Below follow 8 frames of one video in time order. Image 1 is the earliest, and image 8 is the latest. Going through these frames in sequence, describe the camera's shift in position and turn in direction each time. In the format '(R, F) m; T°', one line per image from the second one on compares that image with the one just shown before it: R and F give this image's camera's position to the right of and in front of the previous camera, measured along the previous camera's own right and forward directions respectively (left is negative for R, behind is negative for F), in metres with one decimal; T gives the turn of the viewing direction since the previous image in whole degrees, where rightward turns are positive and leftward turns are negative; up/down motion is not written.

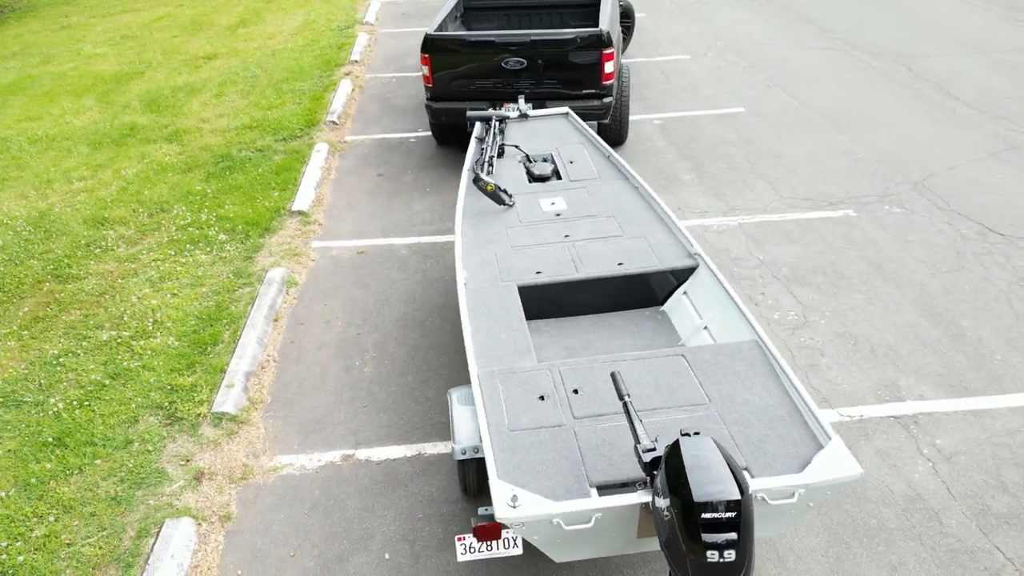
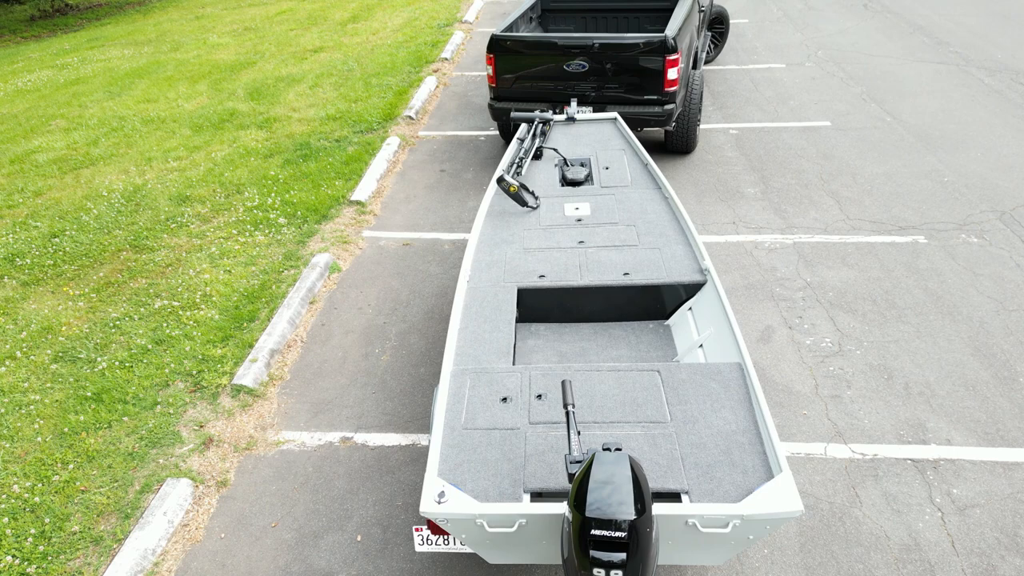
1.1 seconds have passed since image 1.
(+0.6, 0.0) m; -8°
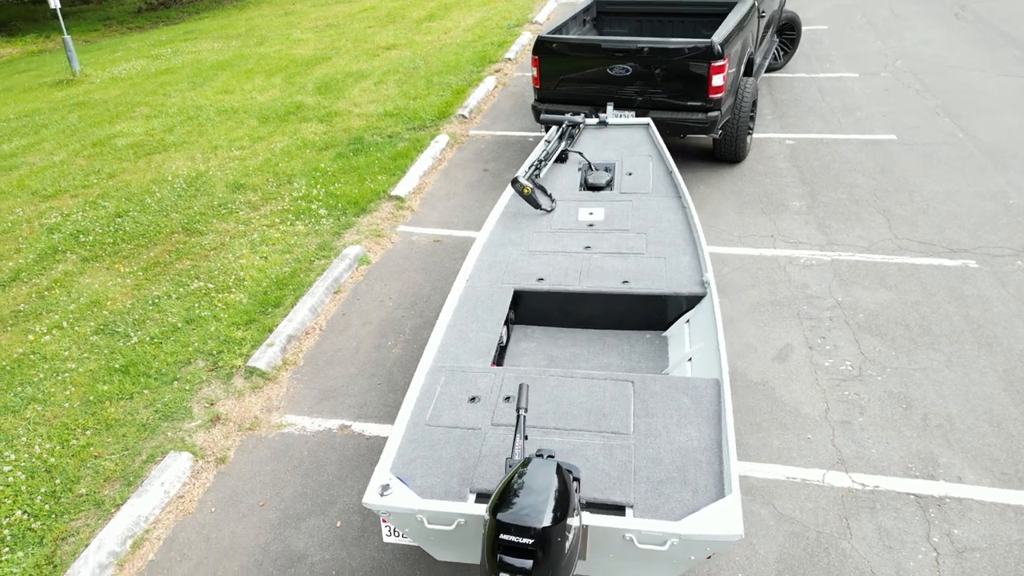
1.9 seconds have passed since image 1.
(+0.4, 0.0) m; -6°
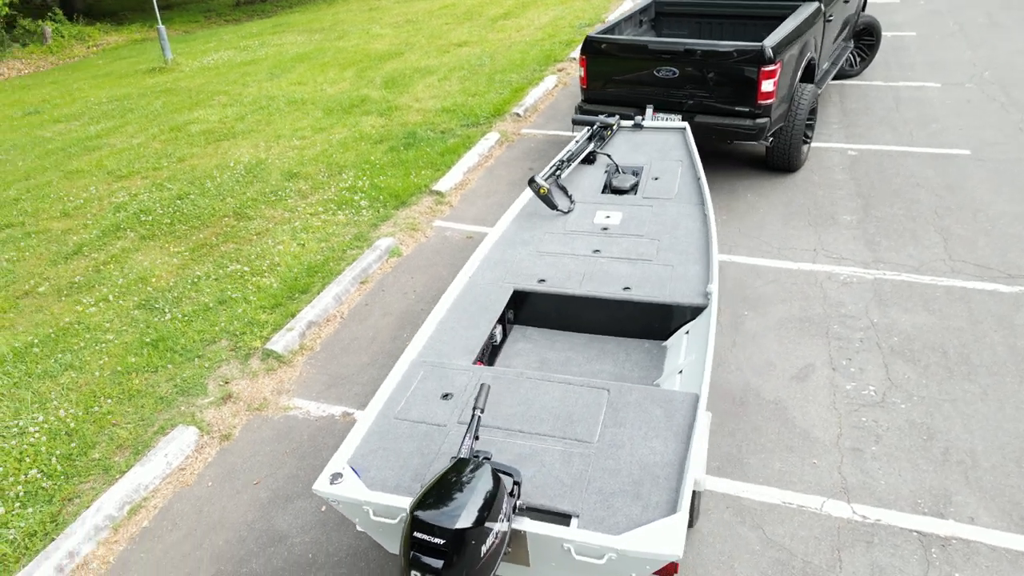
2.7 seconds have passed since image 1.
(+0.4, 0.0) m; -6°
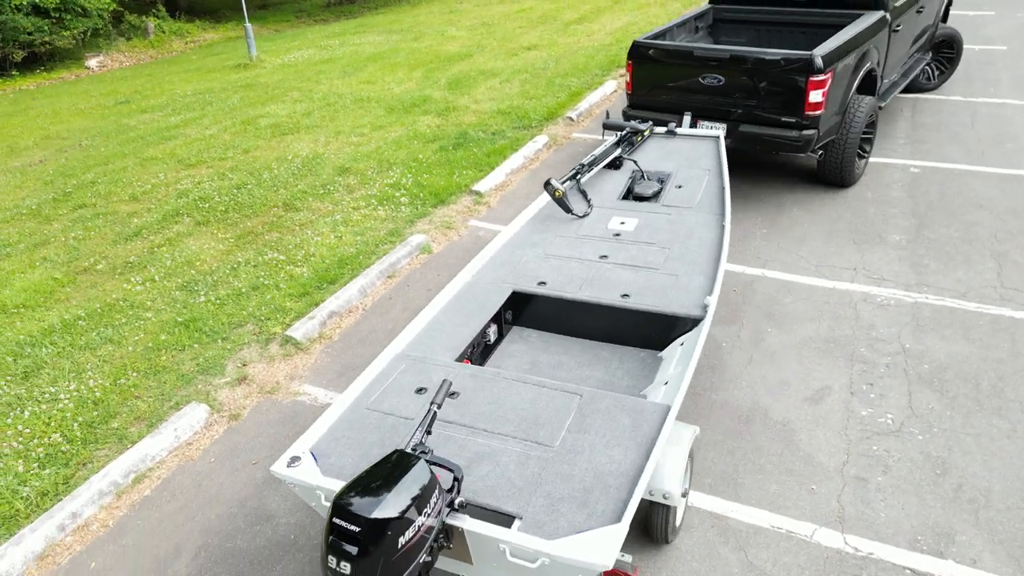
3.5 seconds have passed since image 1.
(+0.4, 0.0) m; -6°
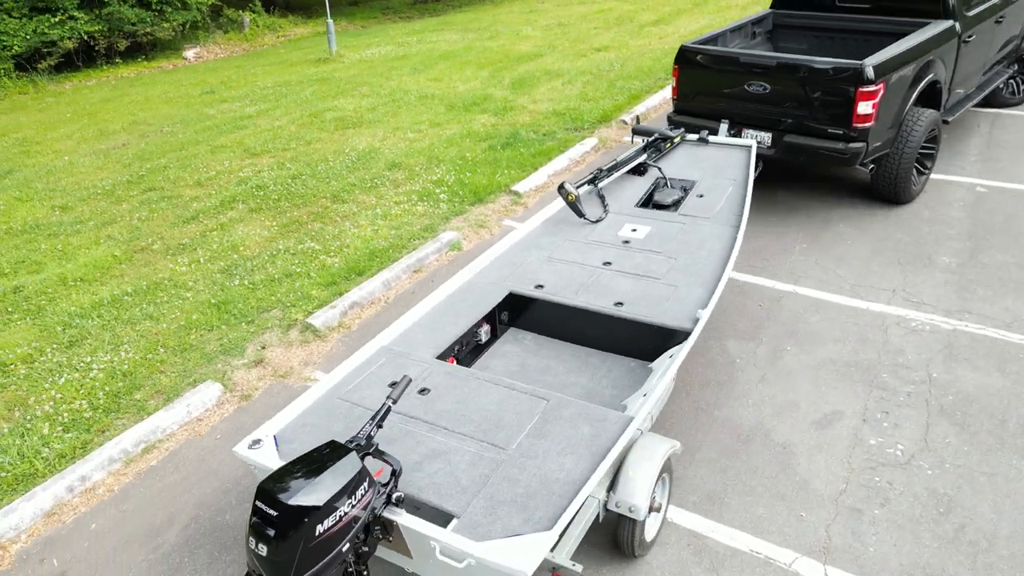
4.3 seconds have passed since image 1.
(+0.4, 0.0) m; -6°
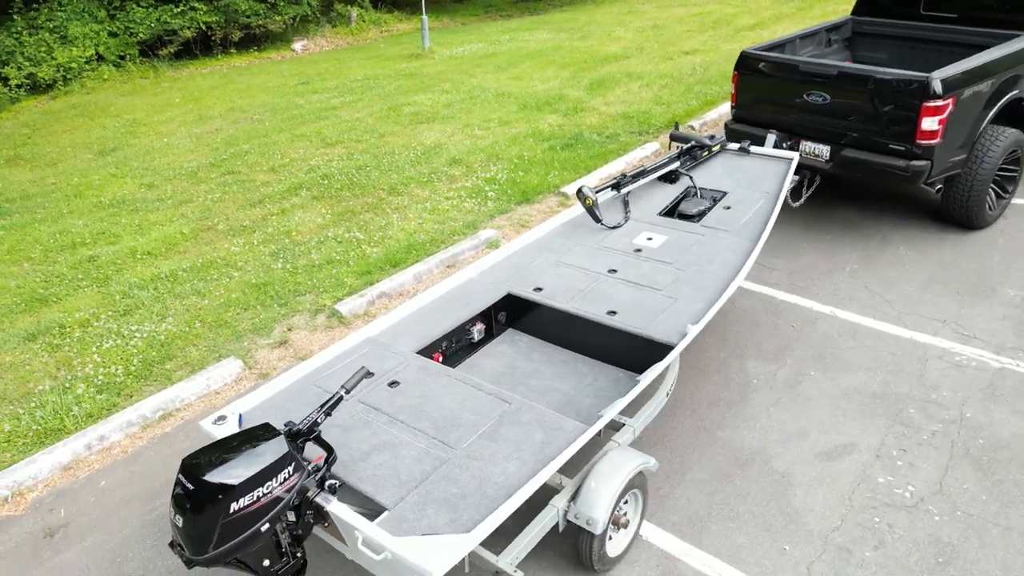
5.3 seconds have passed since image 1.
(+0.5, 0.0) m; -7°
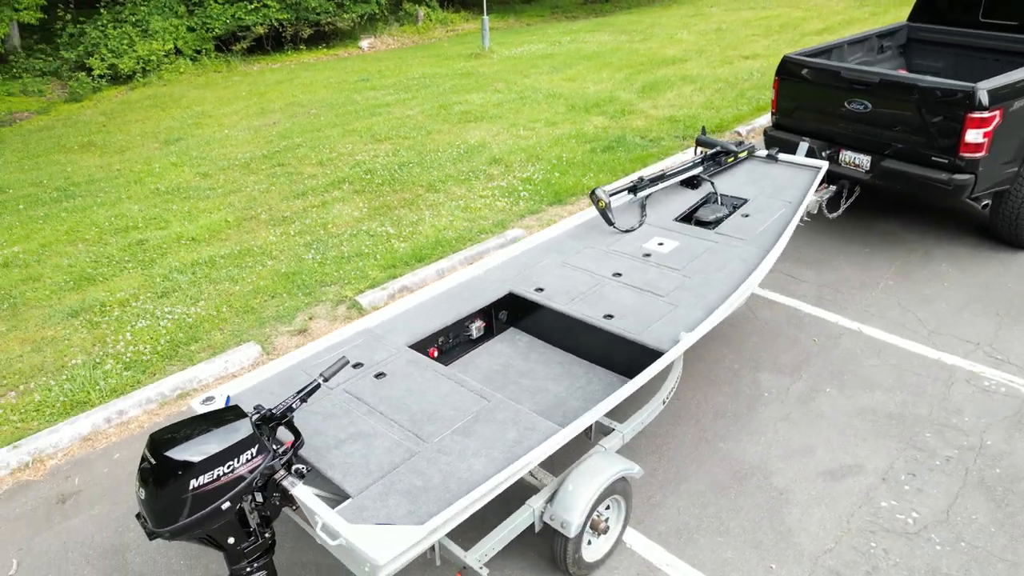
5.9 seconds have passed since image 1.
(+0.3, 0.0) m; -5°
